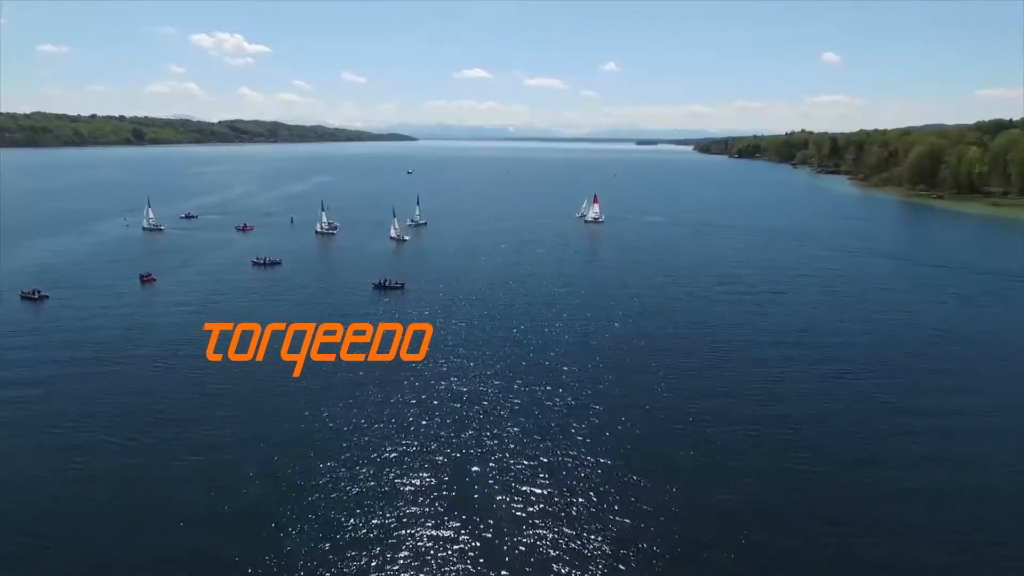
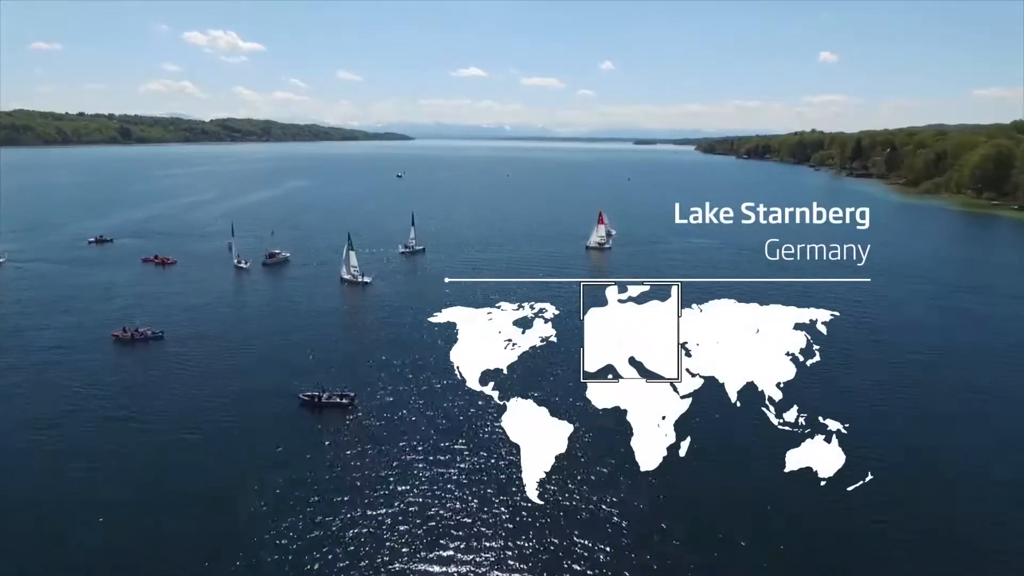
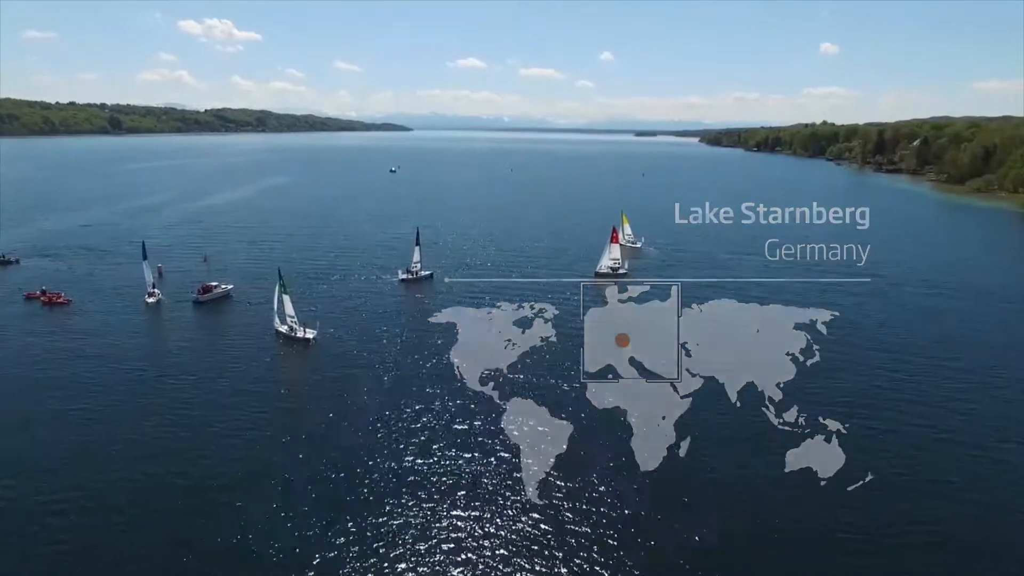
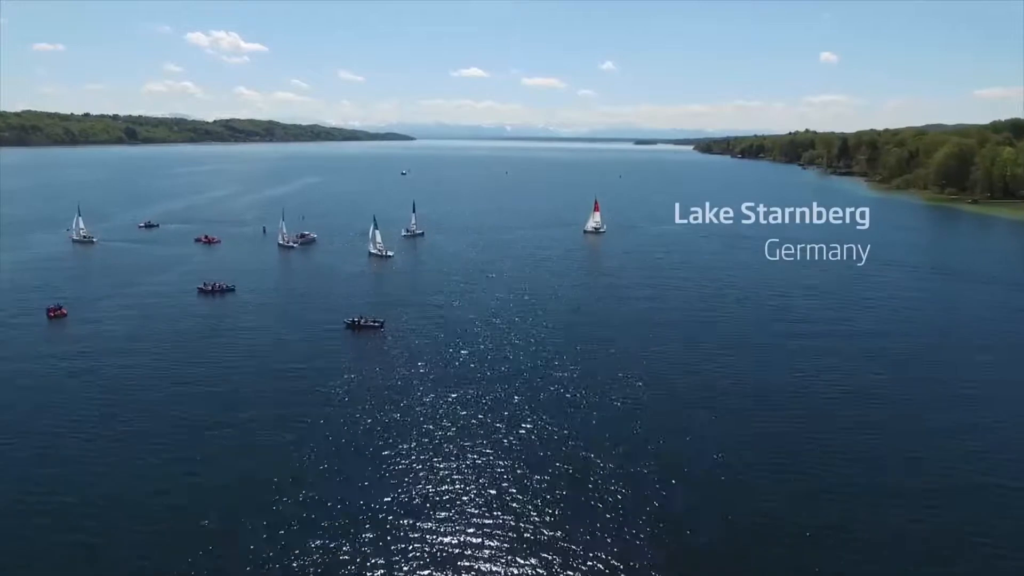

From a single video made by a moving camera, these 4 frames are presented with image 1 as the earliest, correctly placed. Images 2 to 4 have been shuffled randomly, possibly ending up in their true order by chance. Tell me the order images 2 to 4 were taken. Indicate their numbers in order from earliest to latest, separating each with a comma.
4, 2, 3
